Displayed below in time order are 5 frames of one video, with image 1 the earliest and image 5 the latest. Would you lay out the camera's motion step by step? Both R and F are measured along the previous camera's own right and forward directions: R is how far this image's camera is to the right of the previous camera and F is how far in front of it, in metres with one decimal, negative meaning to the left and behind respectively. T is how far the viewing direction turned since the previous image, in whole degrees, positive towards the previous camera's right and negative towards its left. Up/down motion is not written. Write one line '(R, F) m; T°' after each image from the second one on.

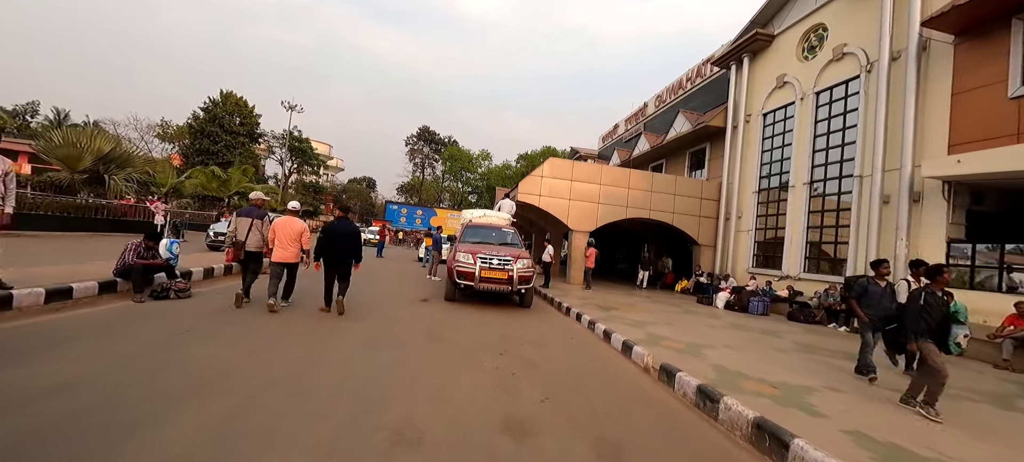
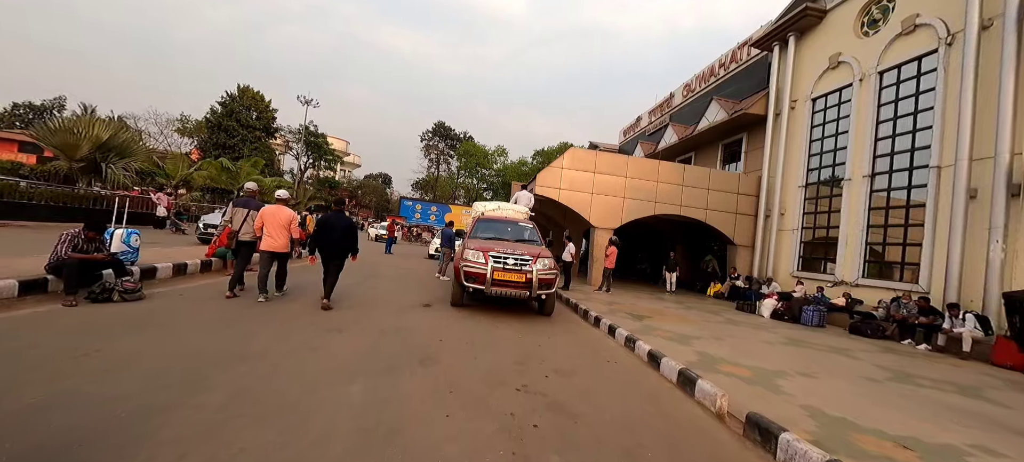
(-0.1, +1.2) m; -2°
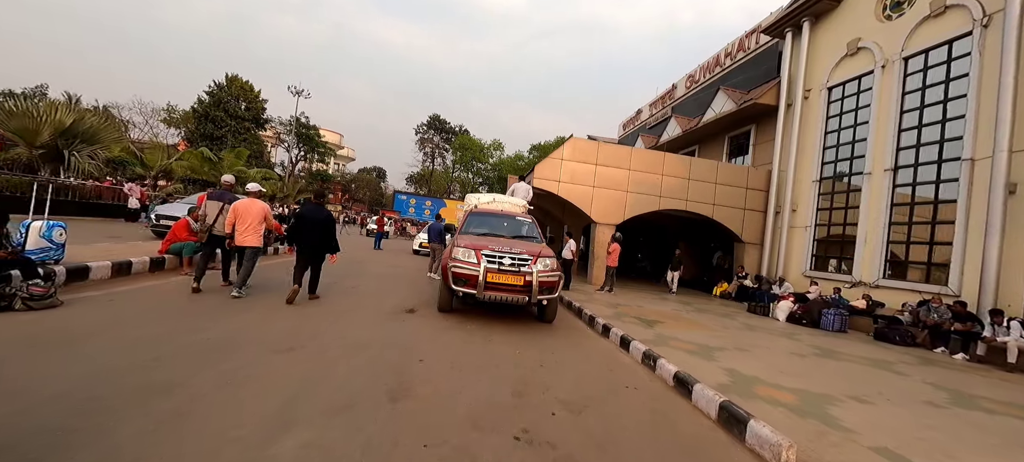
(0.0, +0.8) m; +1°
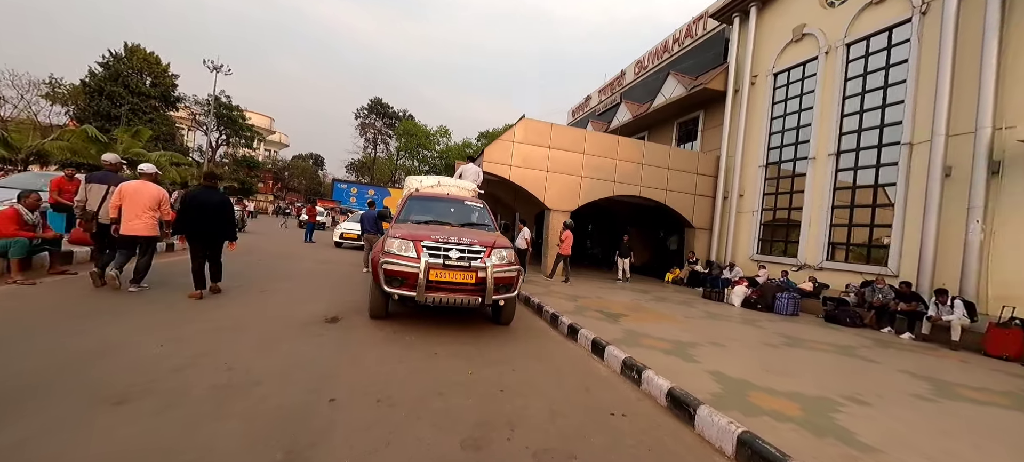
(0.0, +0.9) m; +8°
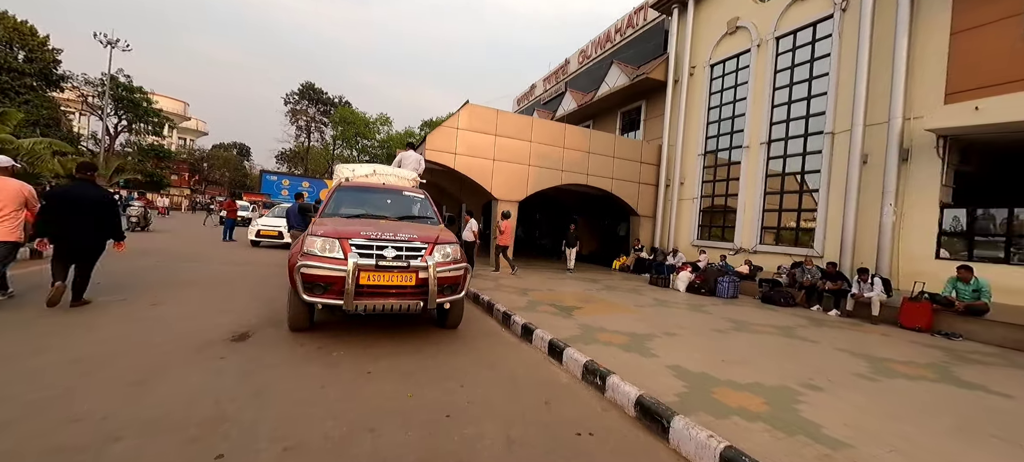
(0.0, +0.5) m; +8°
